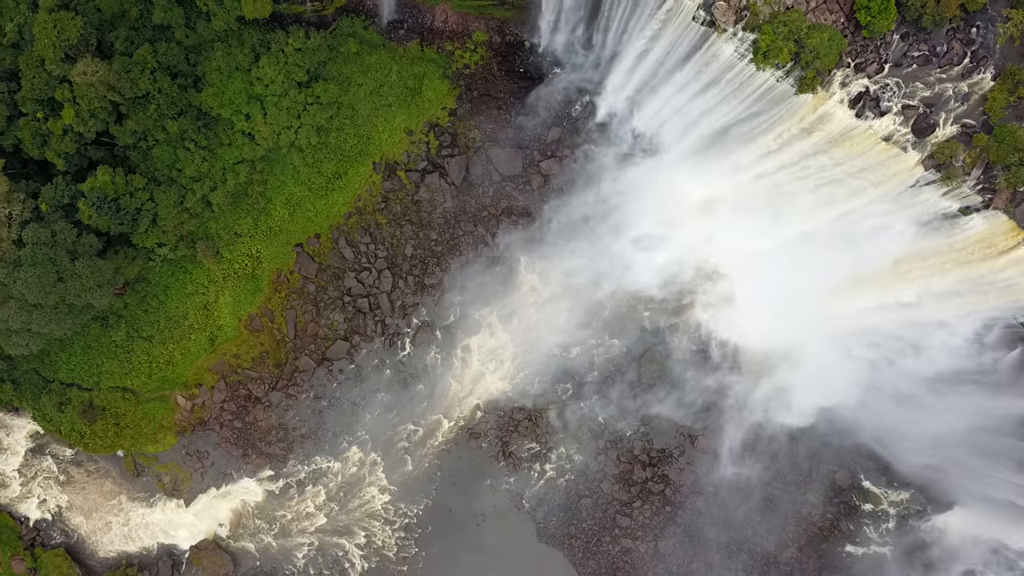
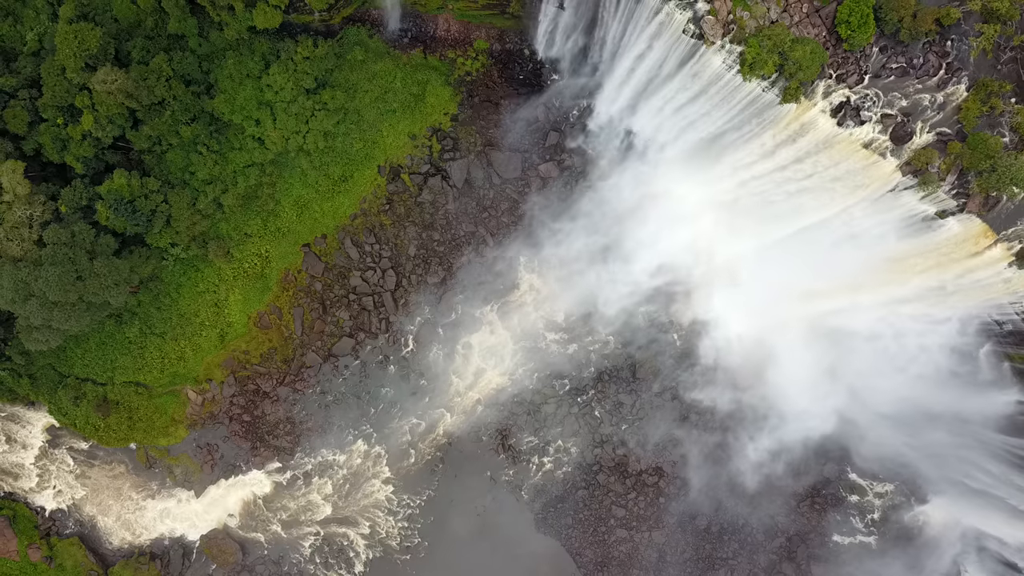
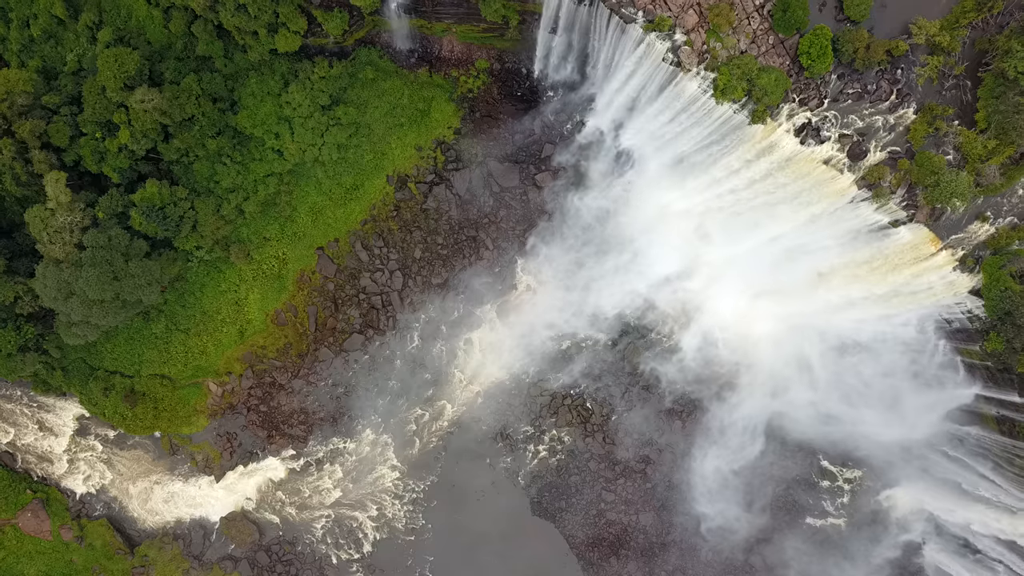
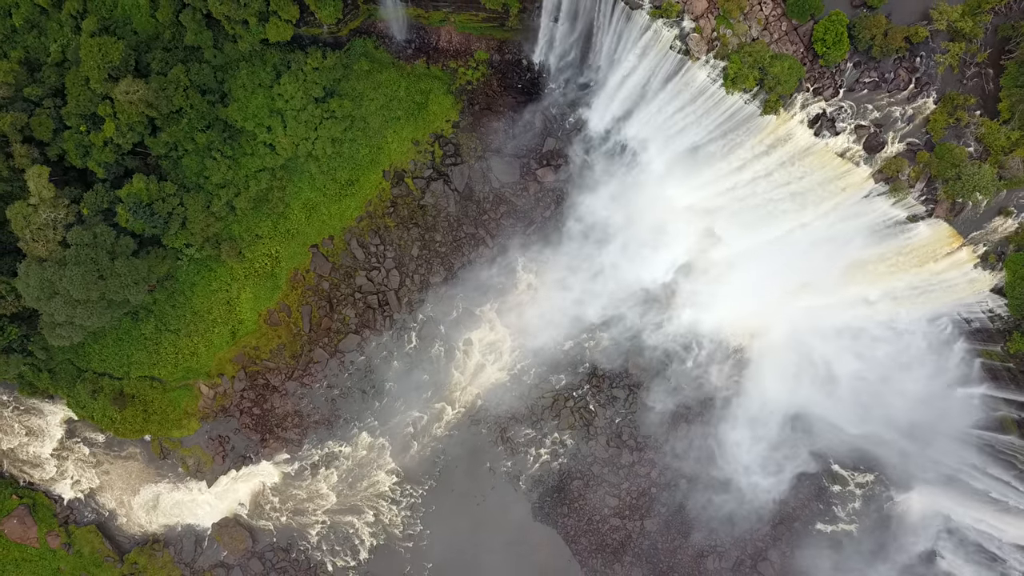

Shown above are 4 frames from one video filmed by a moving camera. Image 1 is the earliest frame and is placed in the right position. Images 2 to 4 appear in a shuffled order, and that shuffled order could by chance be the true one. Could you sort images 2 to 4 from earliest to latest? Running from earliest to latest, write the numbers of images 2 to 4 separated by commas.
2, 4, 3
